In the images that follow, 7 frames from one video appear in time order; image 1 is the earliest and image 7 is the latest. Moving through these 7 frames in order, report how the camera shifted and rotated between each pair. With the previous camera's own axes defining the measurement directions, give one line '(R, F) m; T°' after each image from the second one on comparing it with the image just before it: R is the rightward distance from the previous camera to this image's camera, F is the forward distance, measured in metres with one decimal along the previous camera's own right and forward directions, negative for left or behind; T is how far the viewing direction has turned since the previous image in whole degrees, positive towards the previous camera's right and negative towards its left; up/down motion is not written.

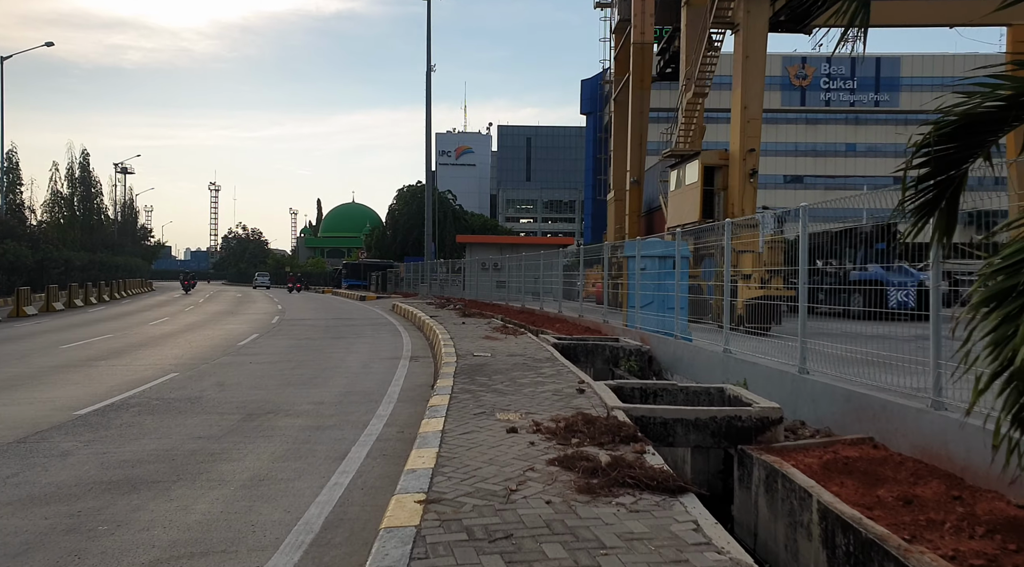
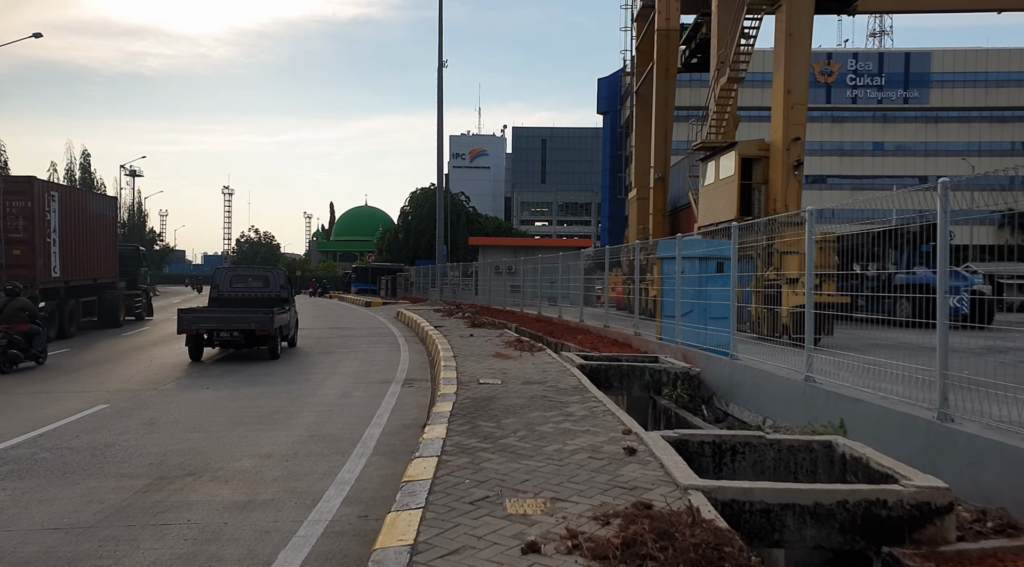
(0.0, +2.4) m; -1°
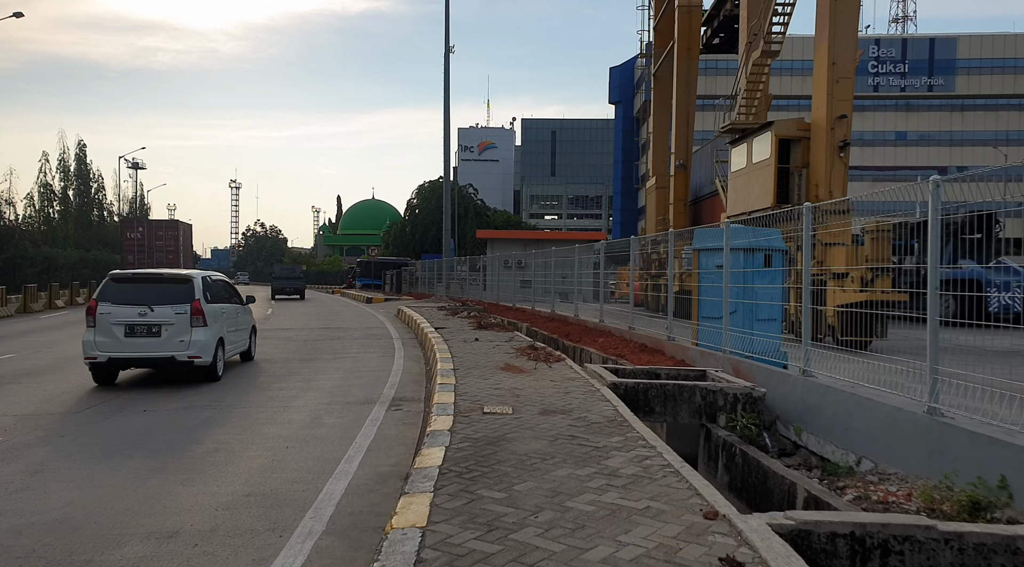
(-0.1, +2.2) m; -1°
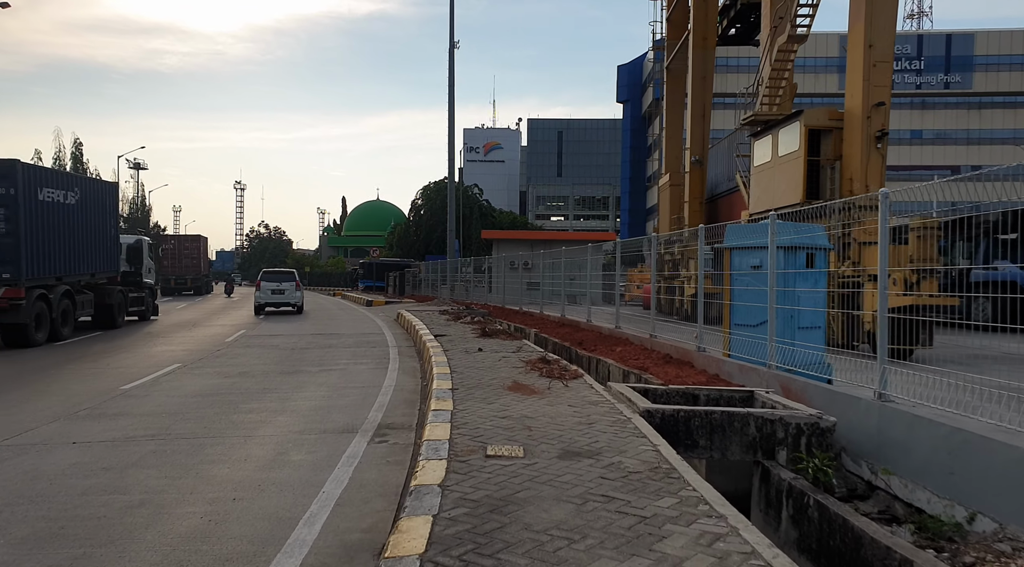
(0.0, +1.5) m; 0°
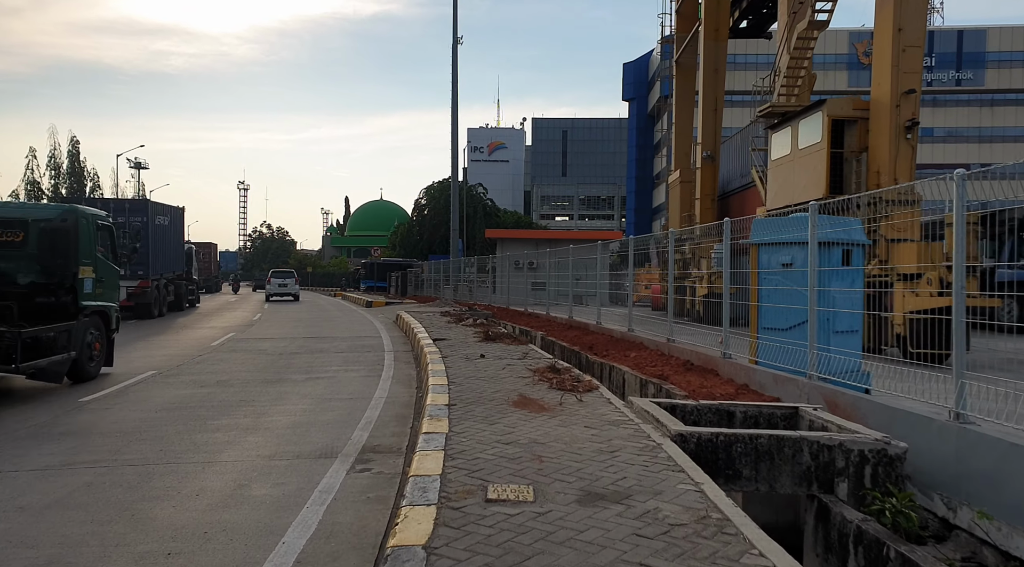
(0.0, +1.1) m; 0°
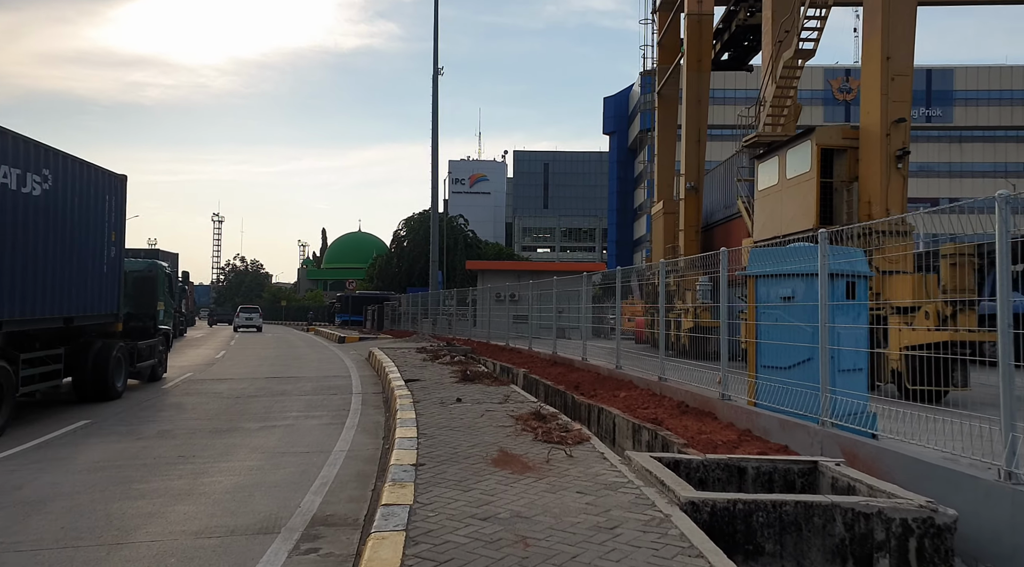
(0.0, +0.9) m; +1°
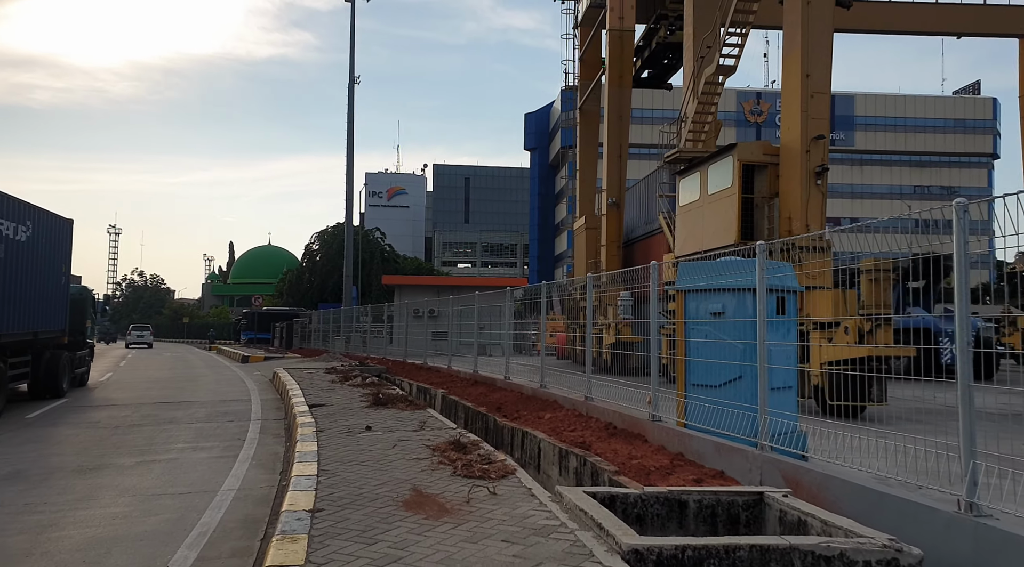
(0.0, +0.7) m; +6°
